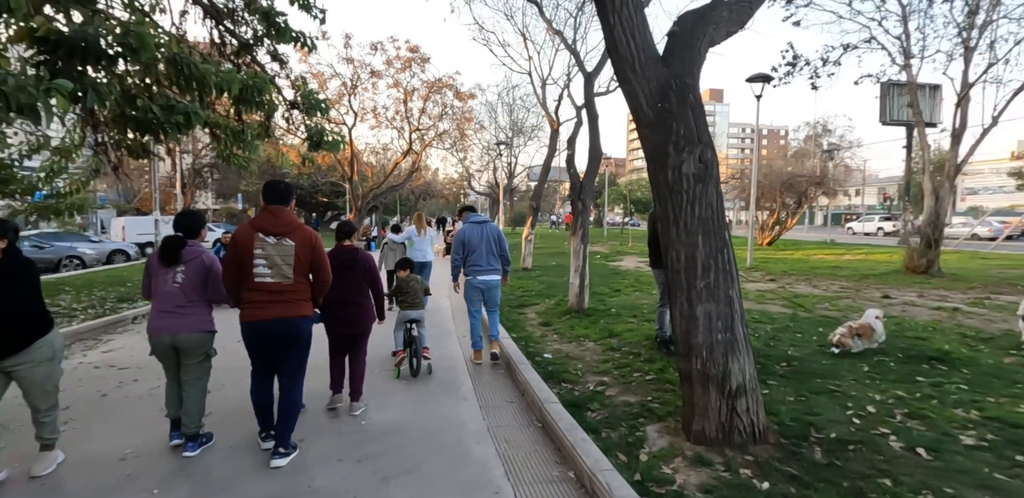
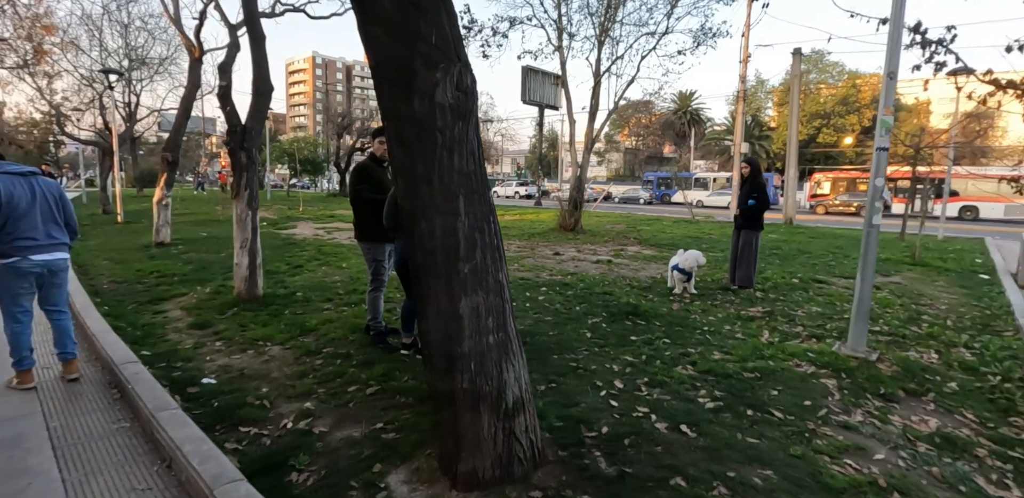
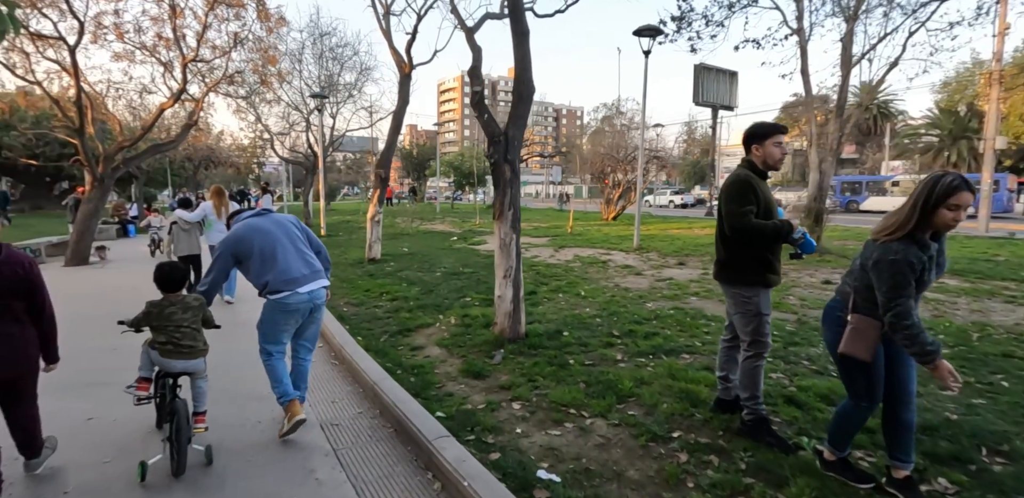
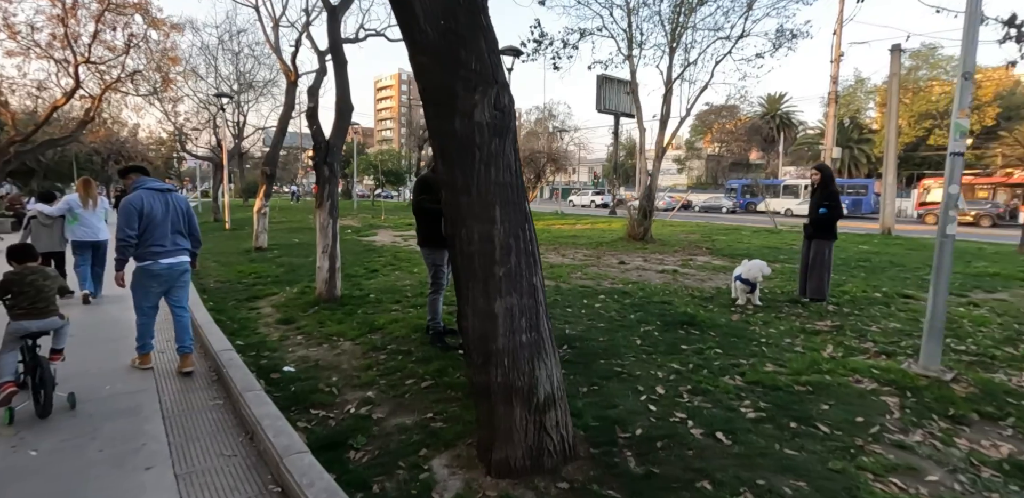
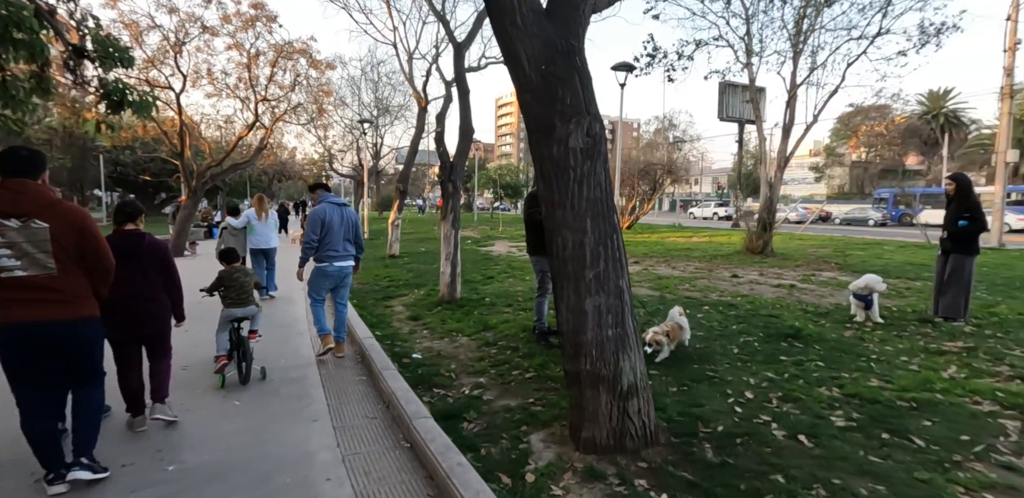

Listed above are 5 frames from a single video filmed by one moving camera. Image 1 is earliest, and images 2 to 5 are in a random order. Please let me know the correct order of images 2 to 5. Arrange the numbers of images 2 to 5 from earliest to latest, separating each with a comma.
5, 4, 2, 3
